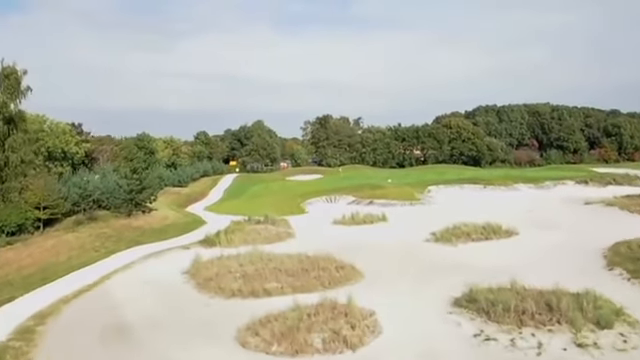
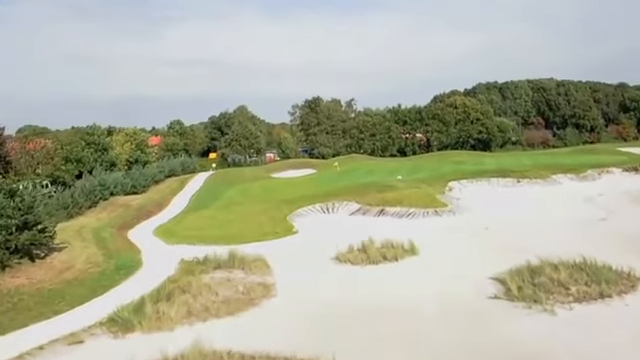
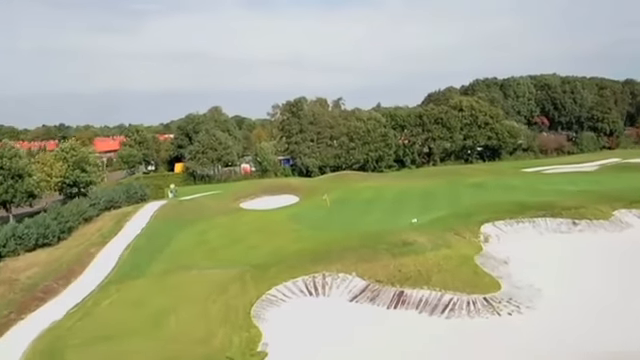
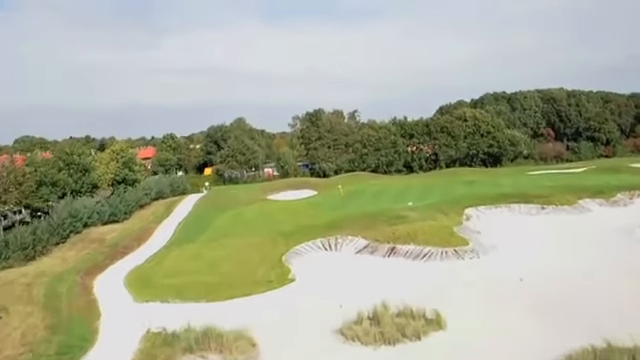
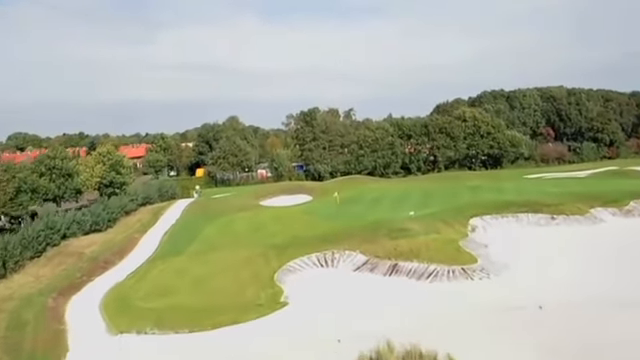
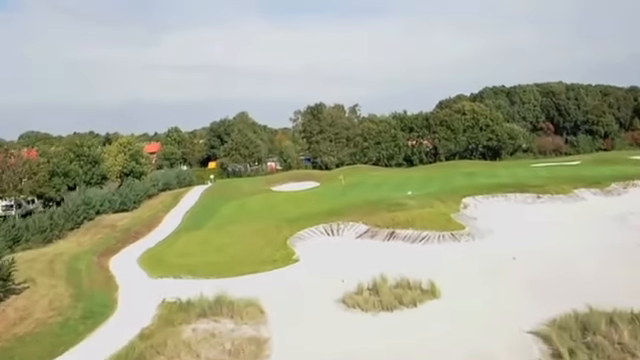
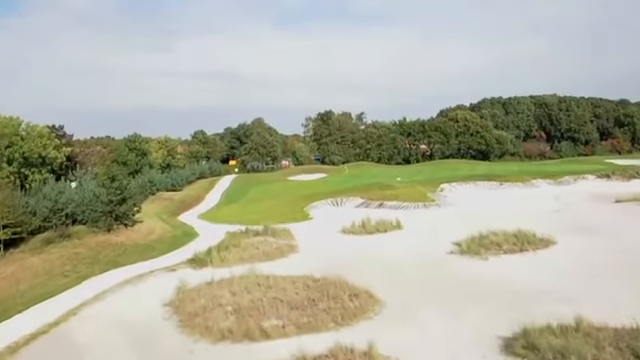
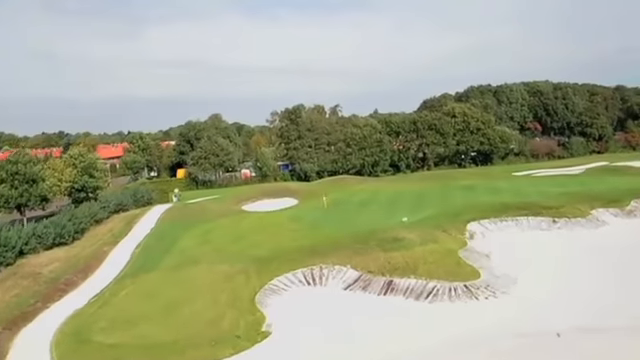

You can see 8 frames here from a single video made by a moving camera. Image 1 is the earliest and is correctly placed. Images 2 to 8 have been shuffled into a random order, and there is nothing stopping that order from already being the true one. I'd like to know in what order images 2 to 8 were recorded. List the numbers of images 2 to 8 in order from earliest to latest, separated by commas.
7, 2, 6, 4, 5, 8, 3
